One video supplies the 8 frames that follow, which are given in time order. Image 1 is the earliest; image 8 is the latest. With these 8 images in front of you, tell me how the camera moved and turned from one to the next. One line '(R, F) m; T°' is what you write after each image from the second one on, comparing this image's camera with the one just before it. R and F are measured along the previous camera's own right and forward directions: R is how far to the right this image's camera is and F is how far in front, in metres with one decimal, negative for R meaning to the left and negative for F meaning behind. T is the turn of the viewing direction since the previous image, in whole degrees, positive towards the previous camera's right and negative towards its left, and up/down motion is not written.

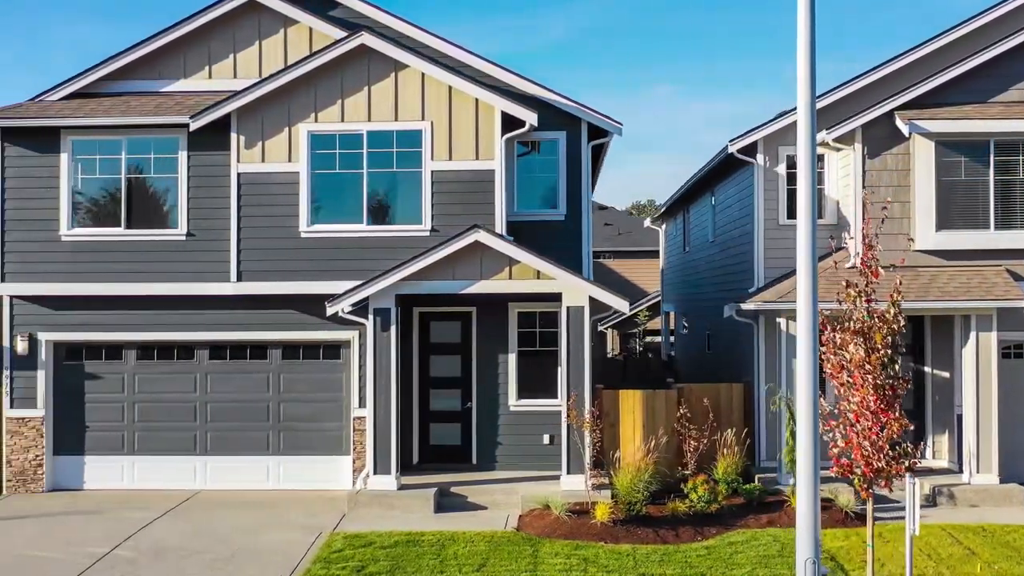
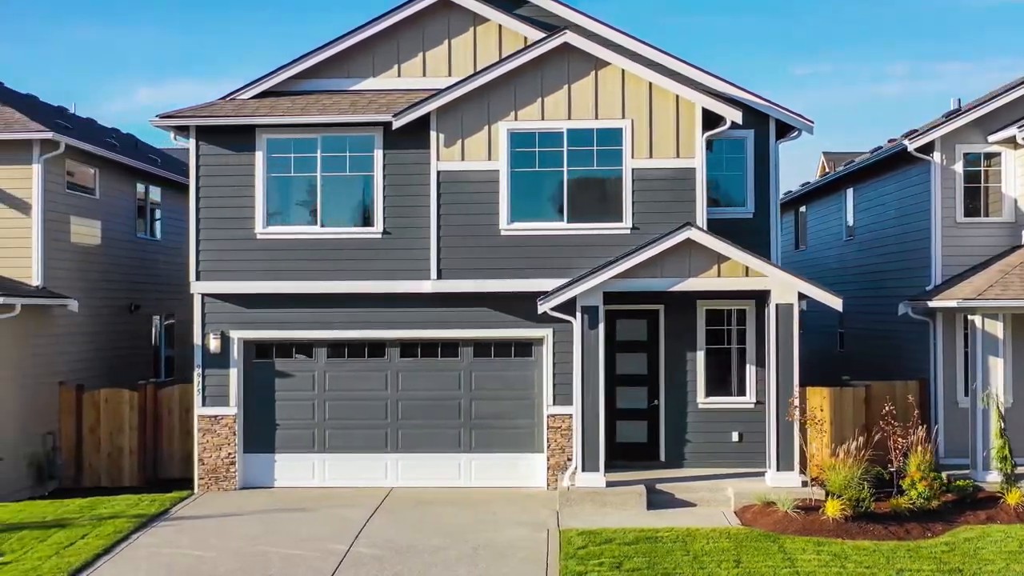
(-2.5, 0.0) m; 0°
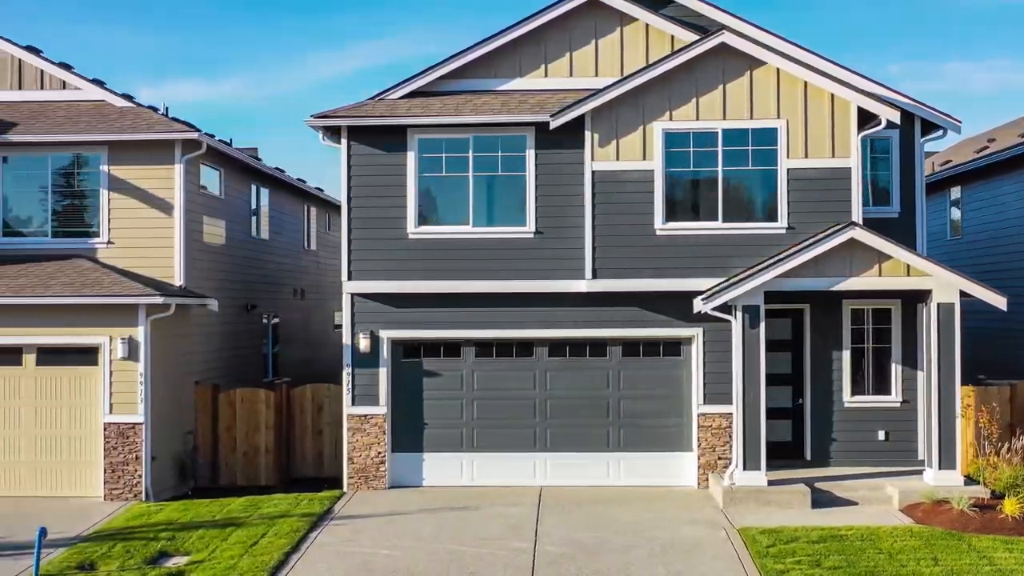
(-2.0, 0.0) m; 0°
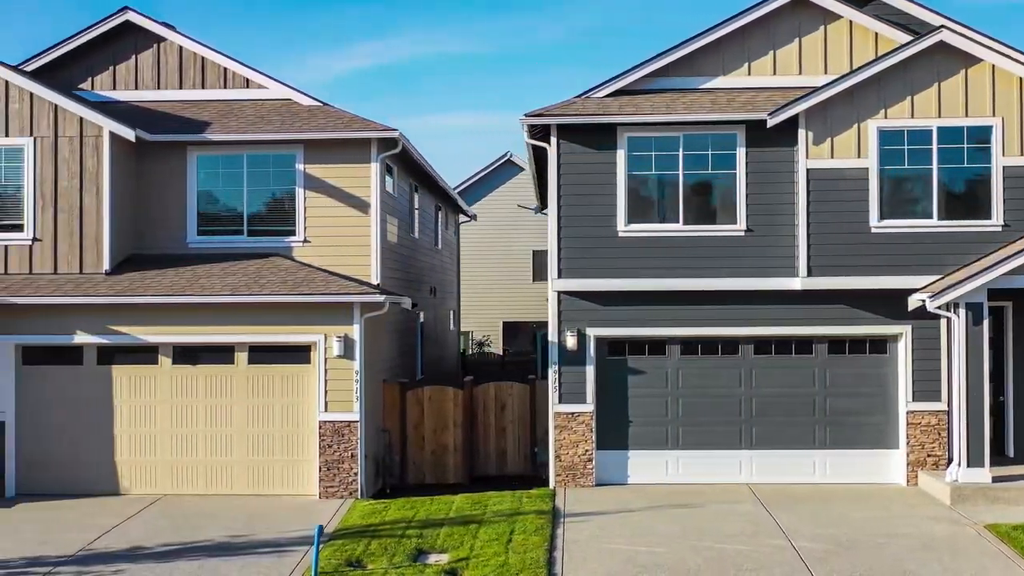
(-2.7, 0.0) m; 0°
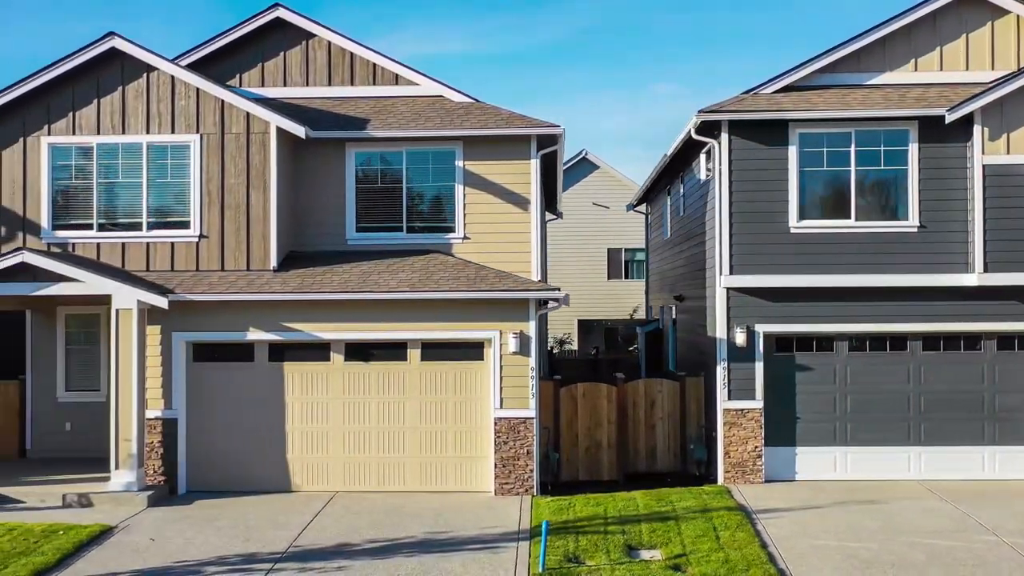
(-2.3, 0.0) m; 0°
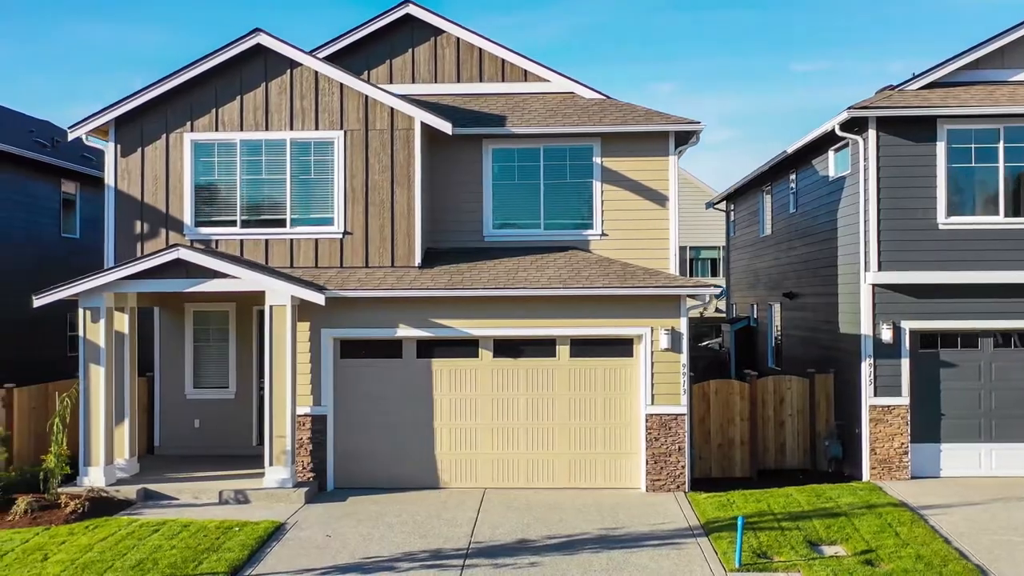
(-1.9, 0.0) m; 0°
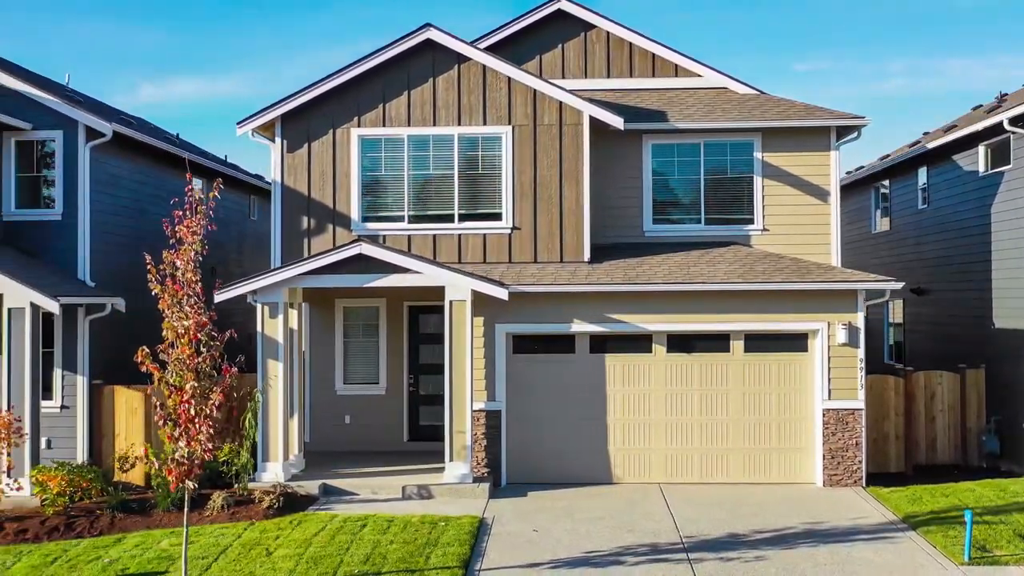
(-2.3, 0.0) m; 0°
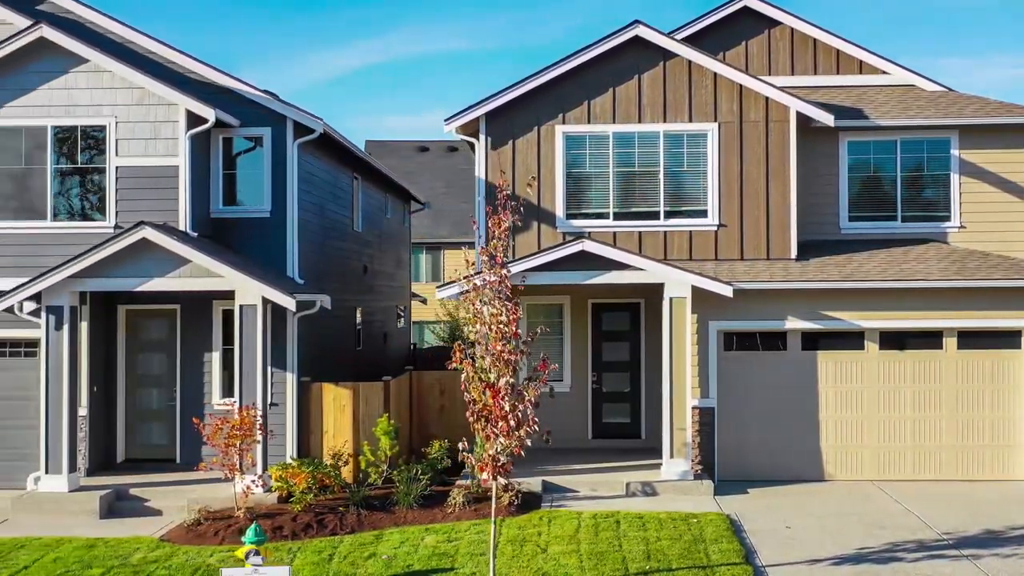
(-2.8, 0.0) m; 0°
